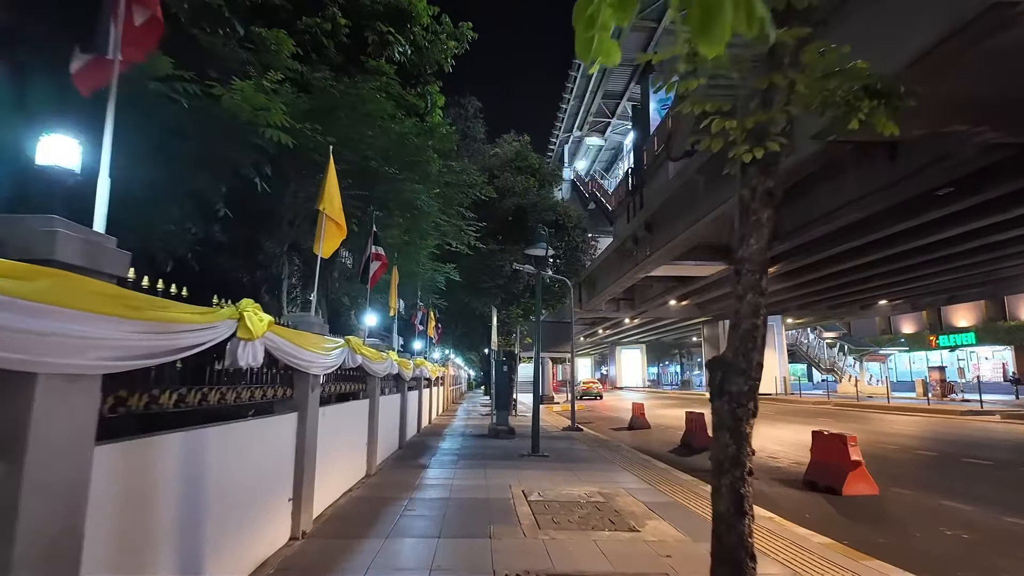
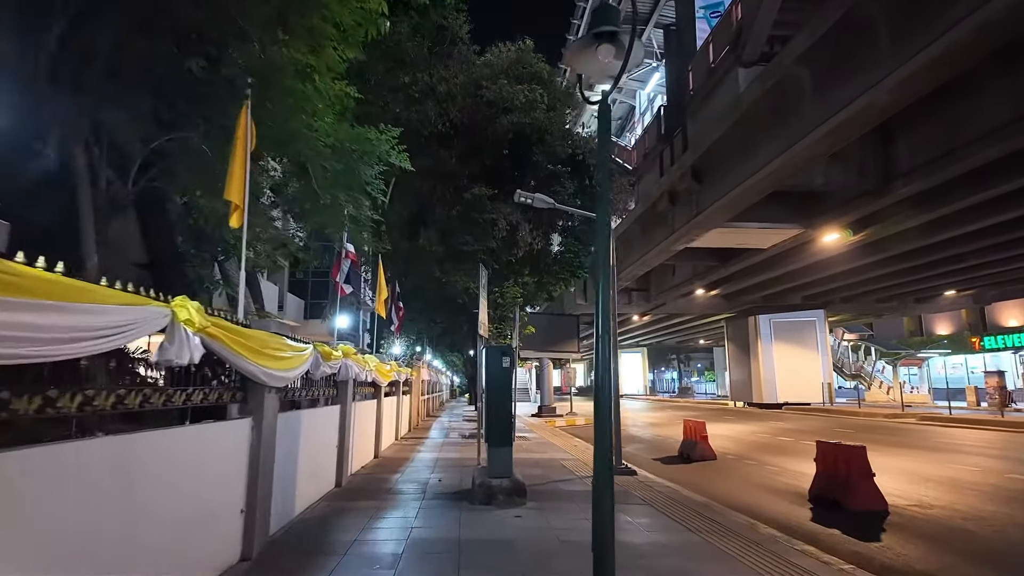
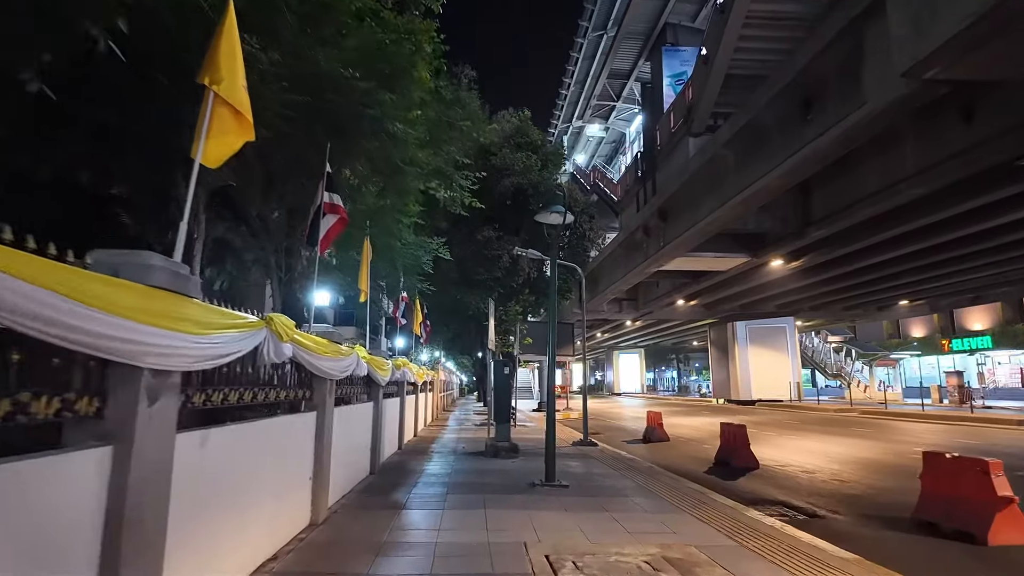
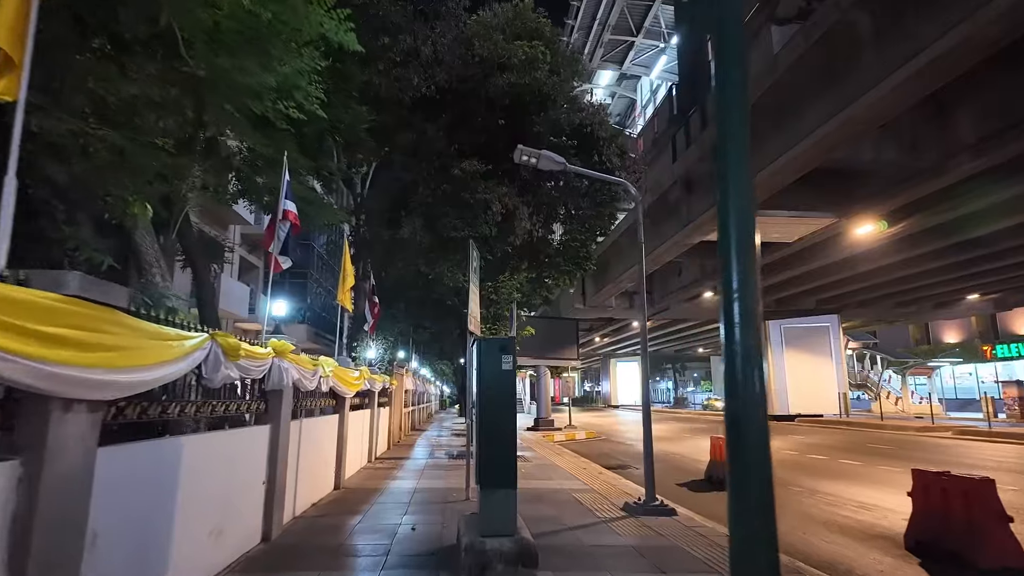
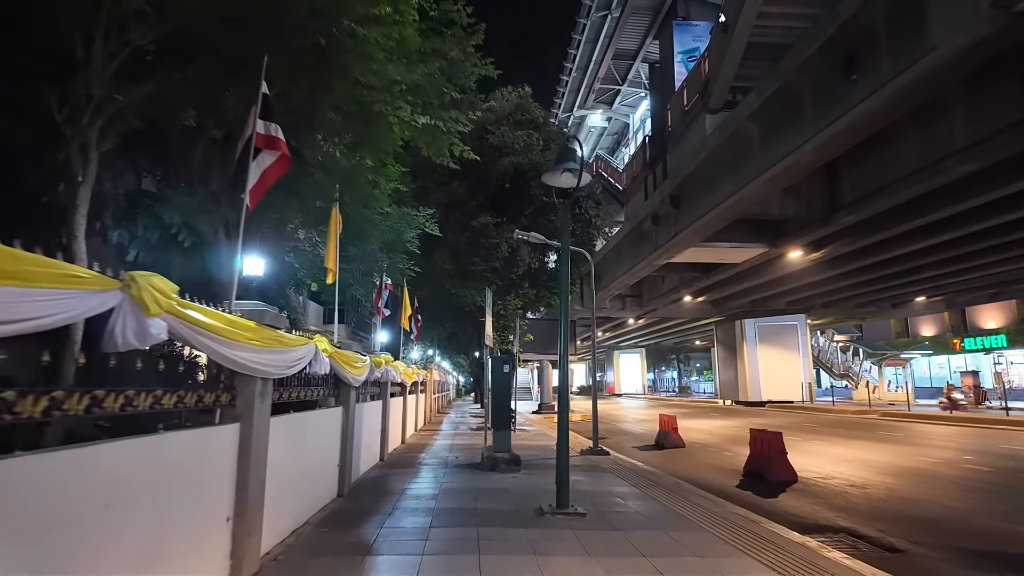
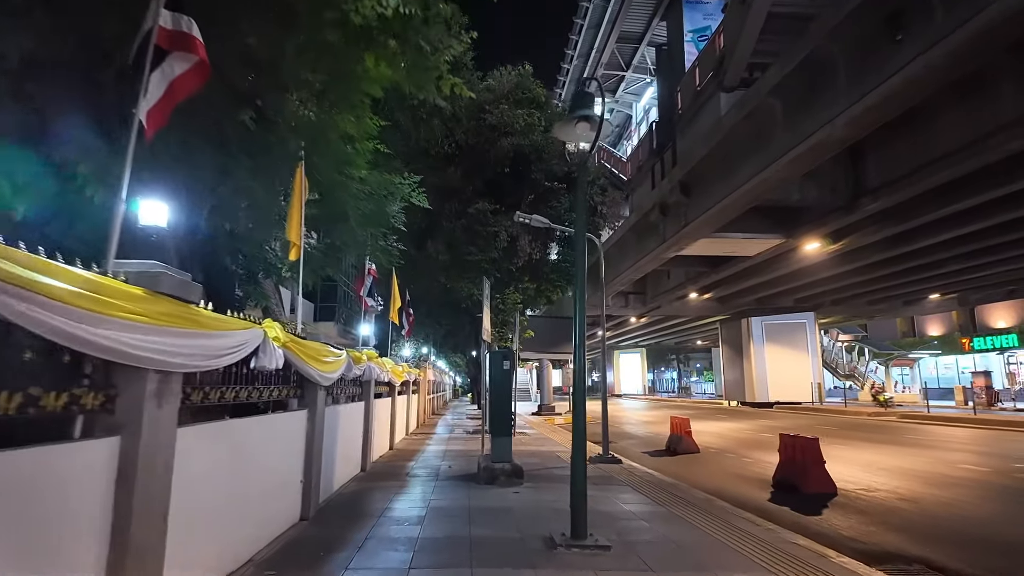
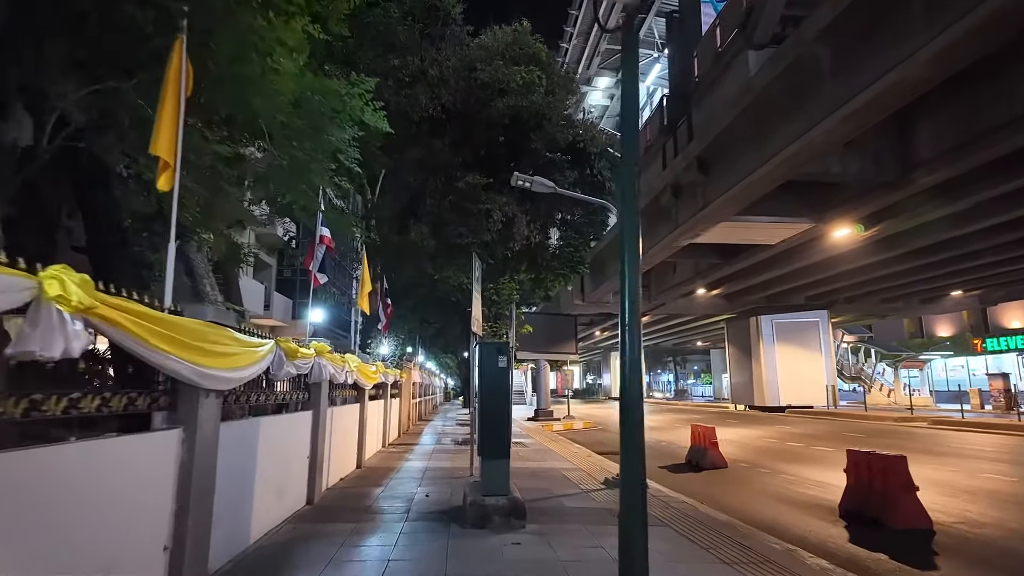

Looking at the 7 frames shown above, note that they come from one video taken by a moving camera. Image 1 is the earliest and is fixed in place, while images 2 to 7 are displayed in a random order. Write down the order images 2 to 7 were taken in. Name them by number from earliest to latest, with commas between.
3, 5, 6, 2, 7, 4
